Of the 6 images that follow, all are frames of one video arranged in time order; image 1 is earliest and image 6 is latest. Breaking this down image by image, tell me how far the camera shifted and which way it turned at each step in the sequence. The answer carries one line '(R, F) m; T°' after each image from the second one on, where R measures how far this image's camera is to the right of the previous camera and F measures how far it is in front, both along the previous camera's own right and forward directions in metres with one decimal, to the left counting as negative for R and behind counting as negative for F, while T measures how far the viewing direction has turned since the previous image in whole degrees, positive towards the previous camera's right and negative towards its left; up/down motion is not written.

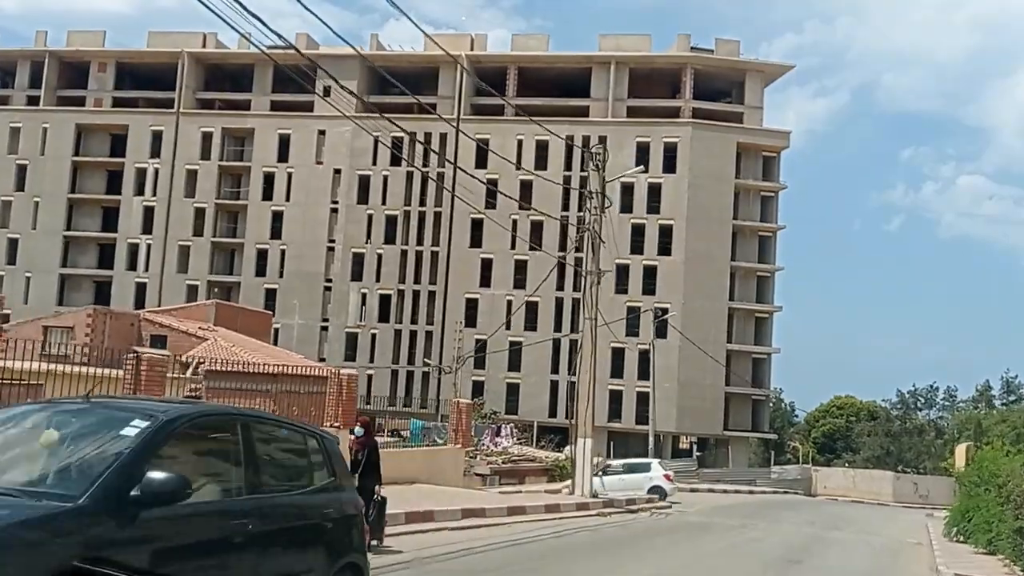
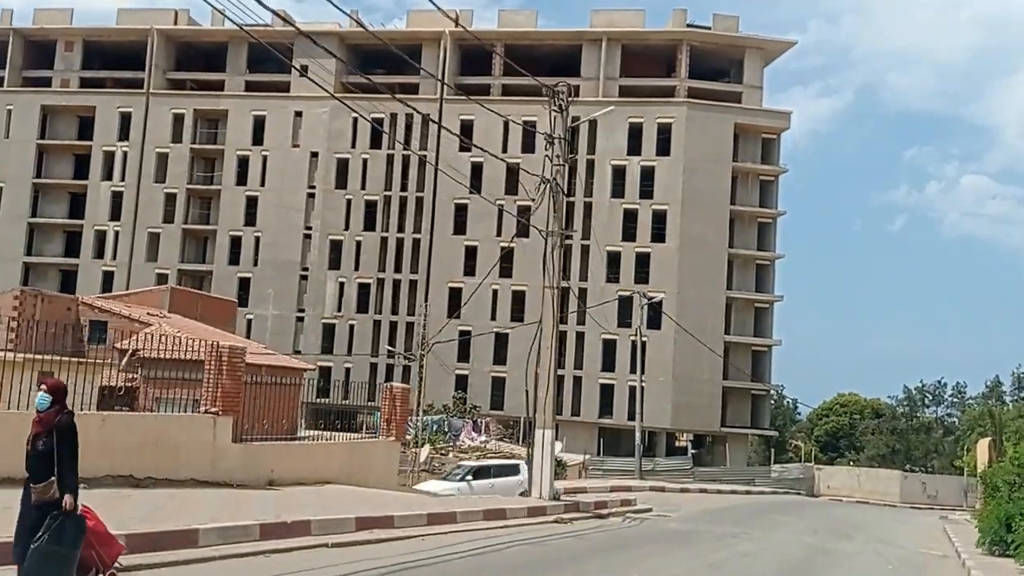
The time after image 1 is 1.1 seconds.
(+1.2, +3.8) m; 0°
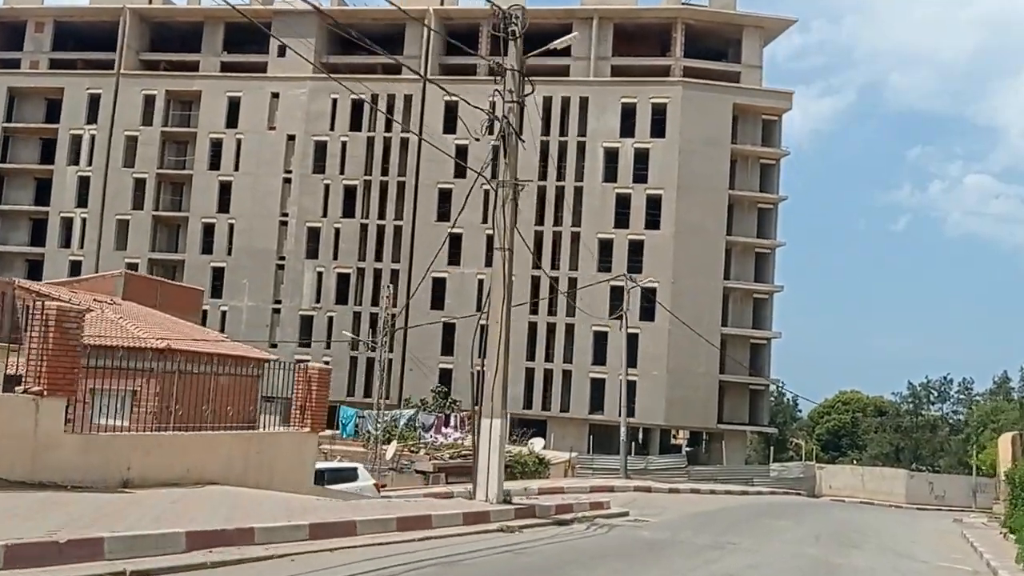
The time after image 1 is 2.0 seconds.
(+1.1, +3.3) m; 0°
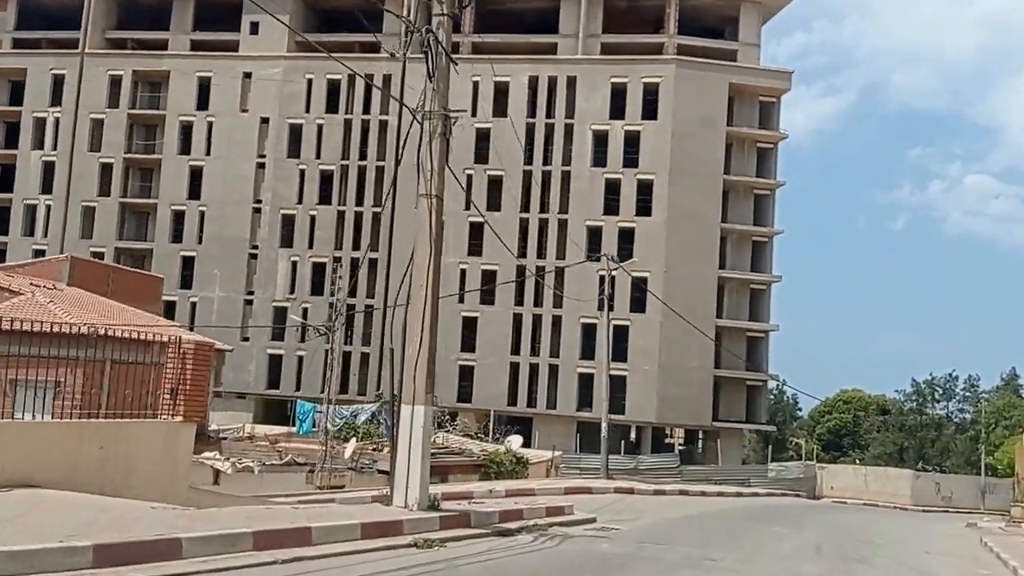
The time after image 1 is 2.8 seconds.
(+1.1, +3.3) m; 0°
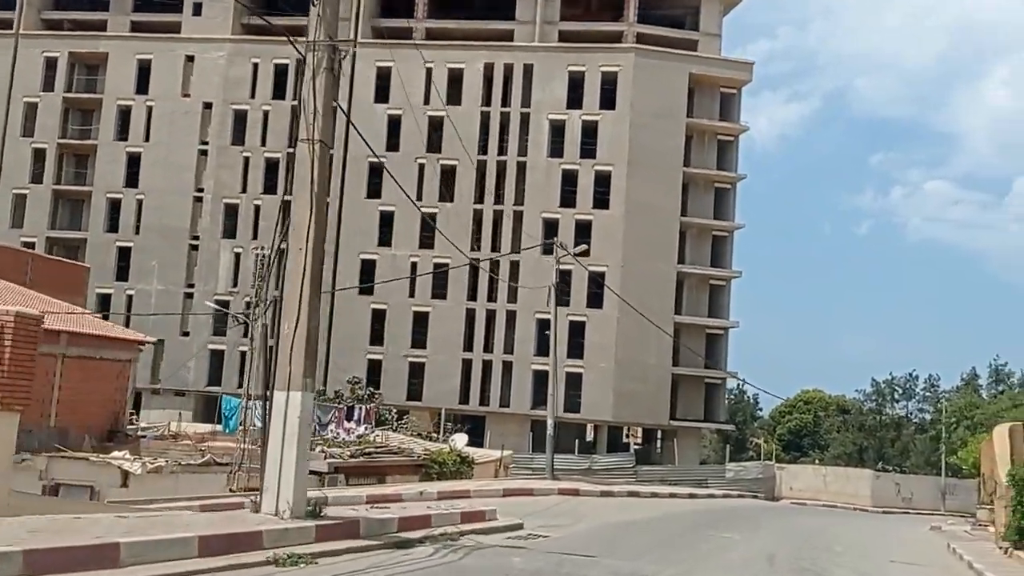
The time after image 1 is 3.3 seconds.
(+0.9, +2.2) m; +2°
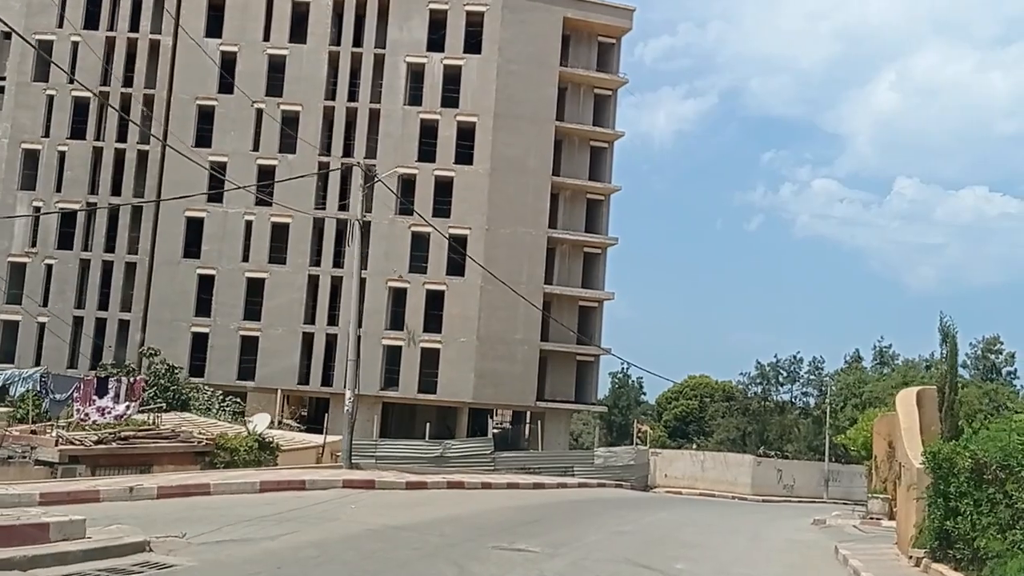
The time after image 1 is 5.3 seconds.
(+2.9, +6.4) m; +6°
